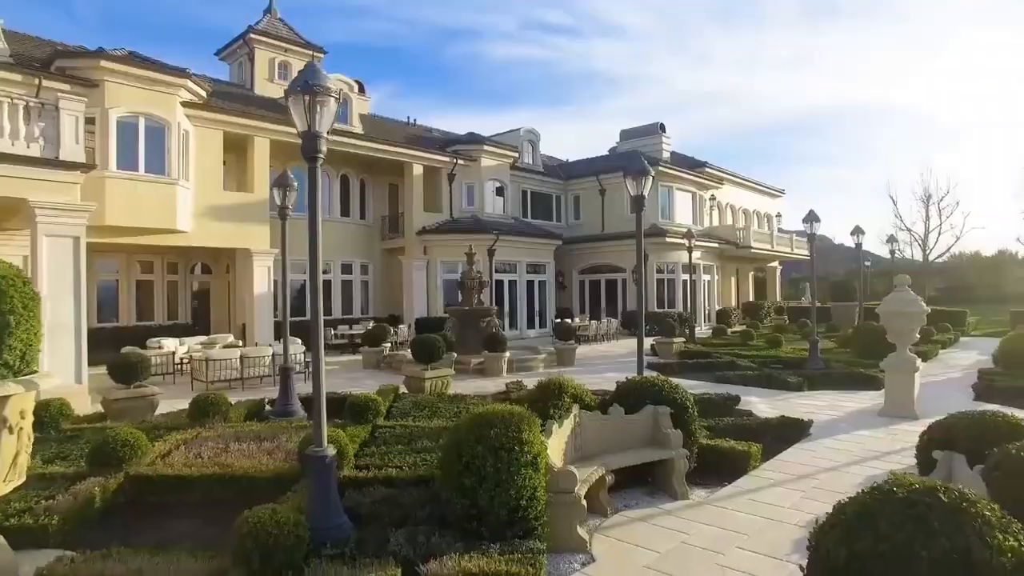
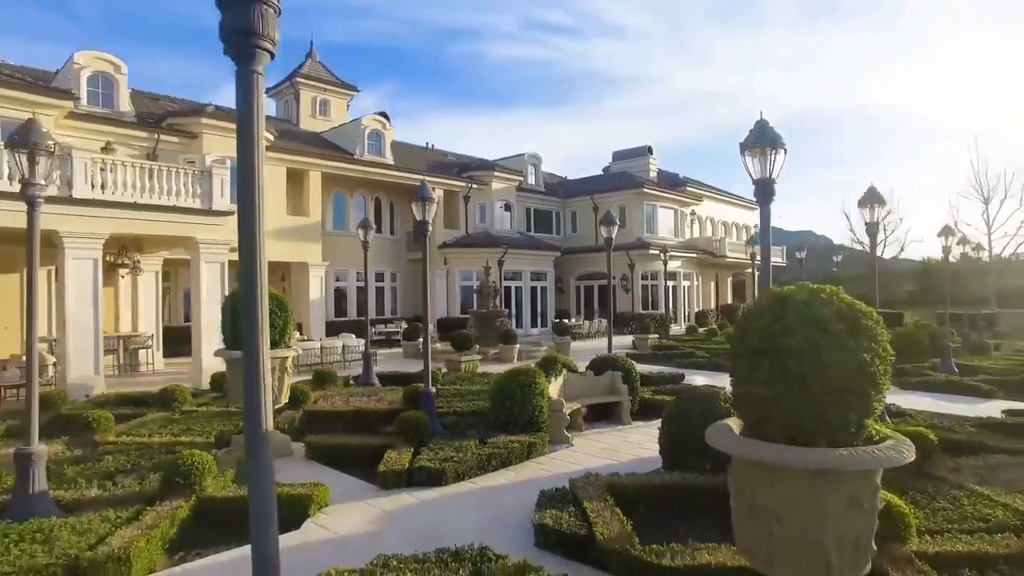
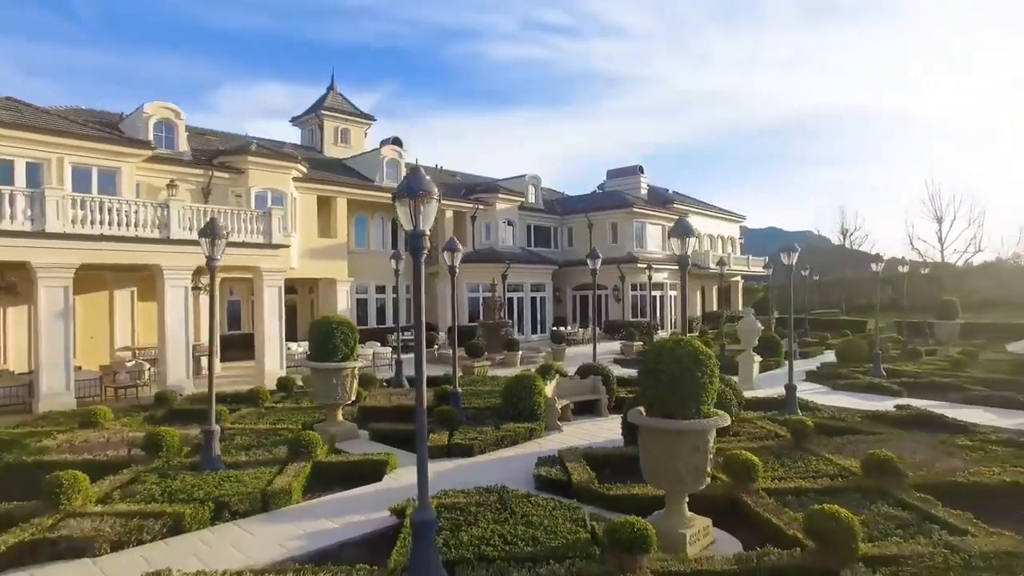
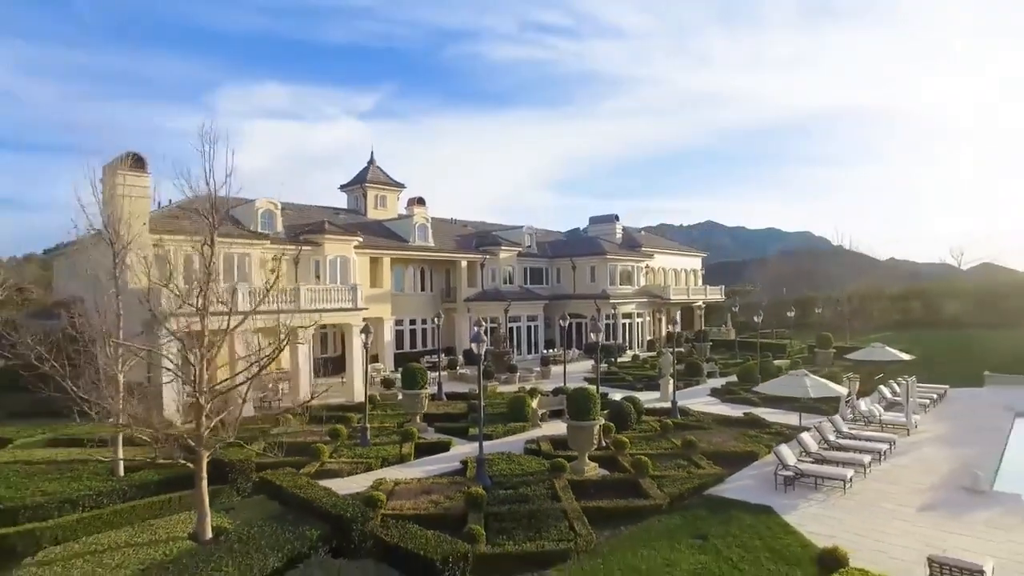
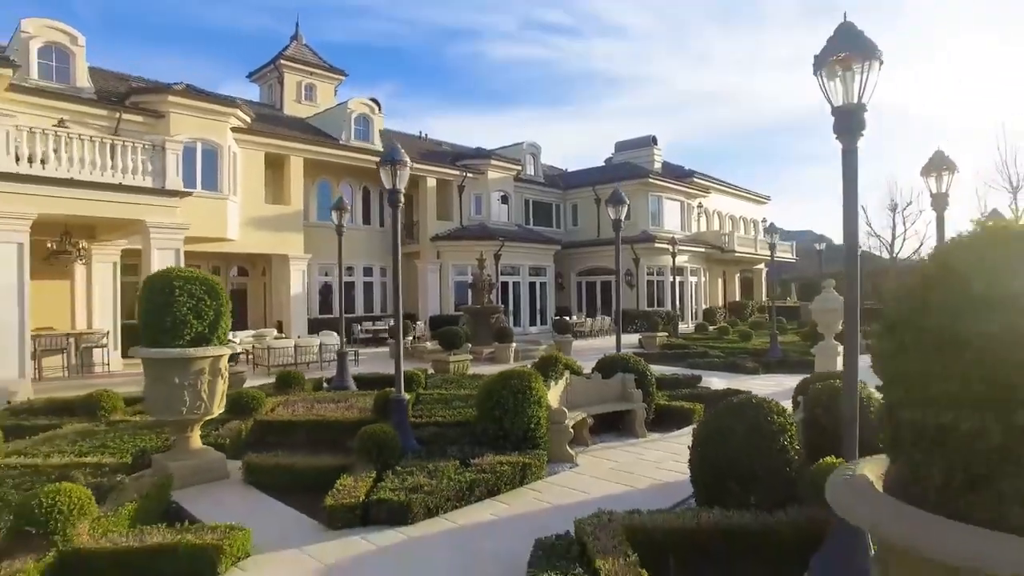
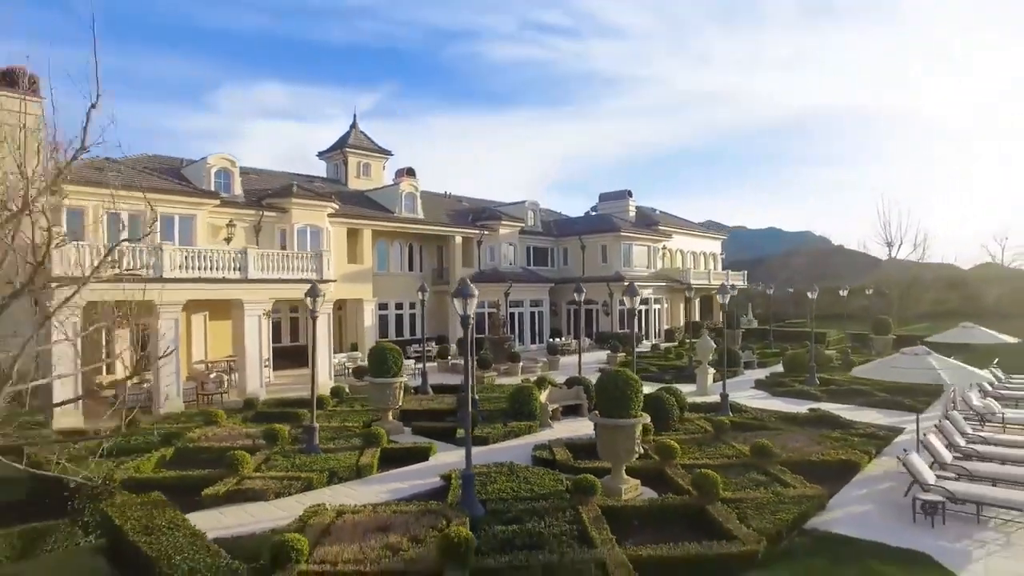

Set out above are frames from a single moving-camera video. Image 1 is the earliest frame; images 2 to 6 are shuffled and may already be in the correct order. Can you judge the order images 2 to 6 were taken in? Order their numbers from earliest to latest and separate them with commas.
5, 2, 3, 6, 4
